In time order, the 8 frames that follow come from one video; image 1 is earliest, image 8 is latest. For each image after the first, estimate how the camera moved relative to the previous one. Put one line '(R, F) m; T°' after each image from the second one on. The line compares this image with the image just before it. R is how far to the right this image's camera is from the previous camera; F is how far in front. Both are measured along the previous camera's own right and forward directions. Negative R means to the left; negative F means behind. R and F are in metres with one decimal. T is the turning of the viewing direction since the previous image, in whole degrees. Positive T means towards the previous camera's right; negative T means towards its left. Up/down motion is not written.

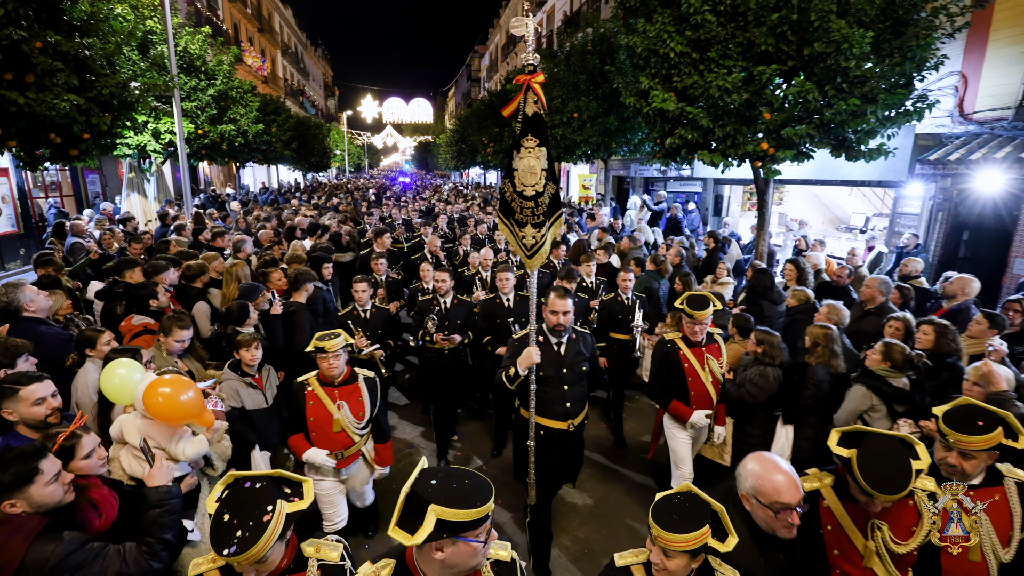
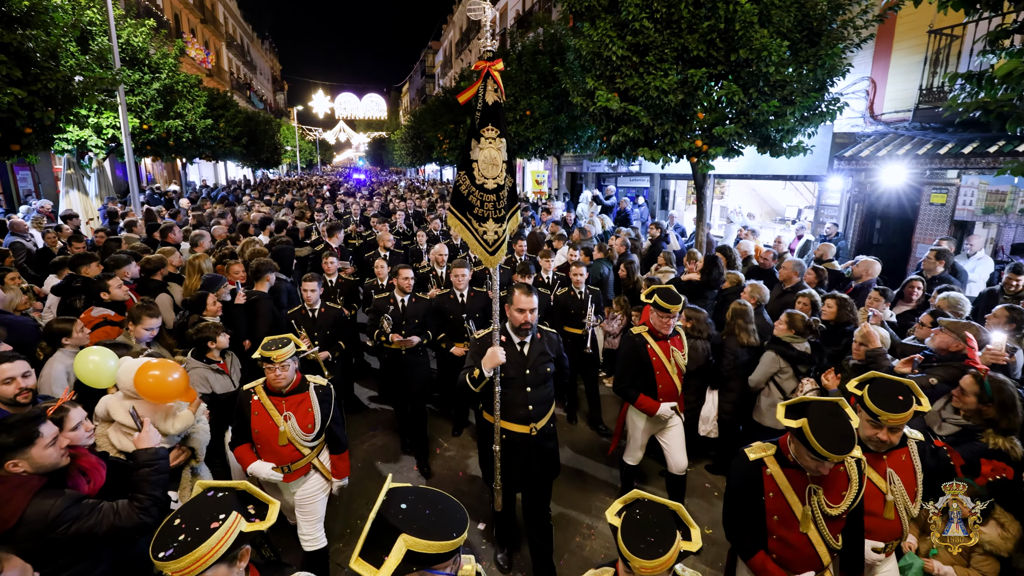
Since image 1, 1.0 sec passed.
(0.0, -0.4) m; +5°
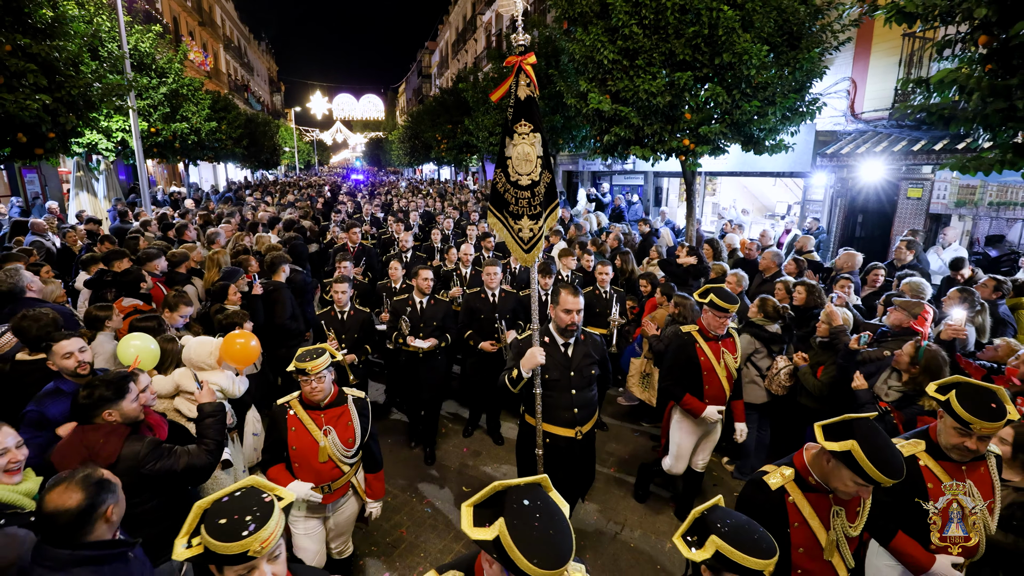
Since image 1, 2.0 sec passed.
(0.0, -0.4) m; 0°
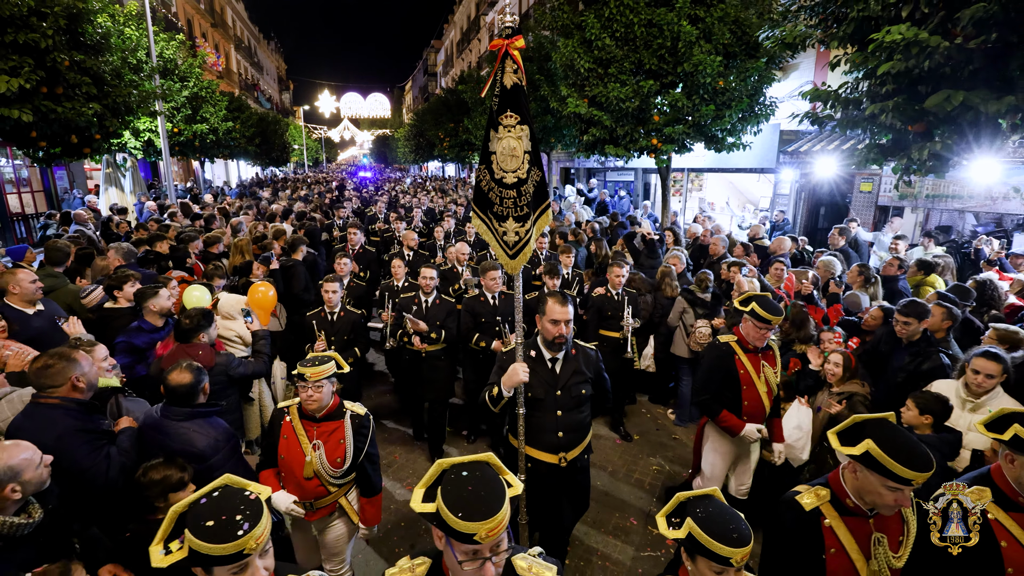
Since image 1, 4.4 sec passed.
(+0.4, -1.1) m; -1°
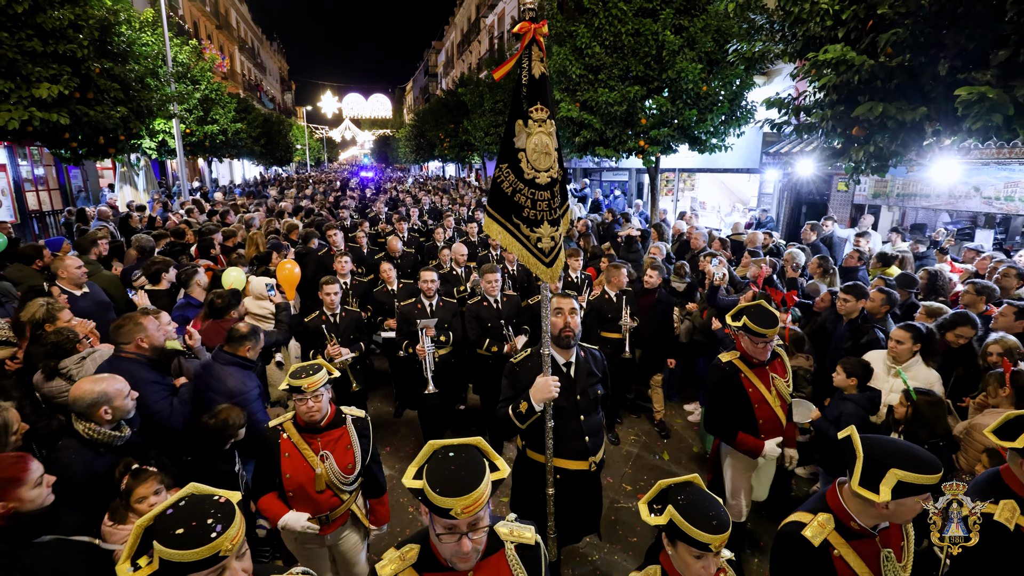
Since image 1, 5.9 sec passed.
(+0.1, -0.7) m; 0°
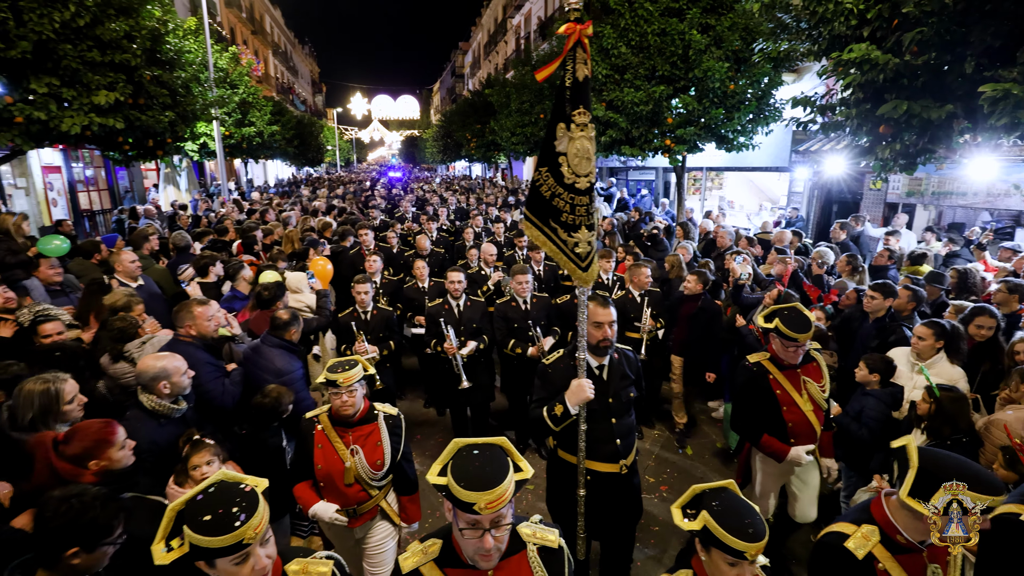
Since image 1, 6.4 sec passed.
(0.0, -0.2) m; -3°
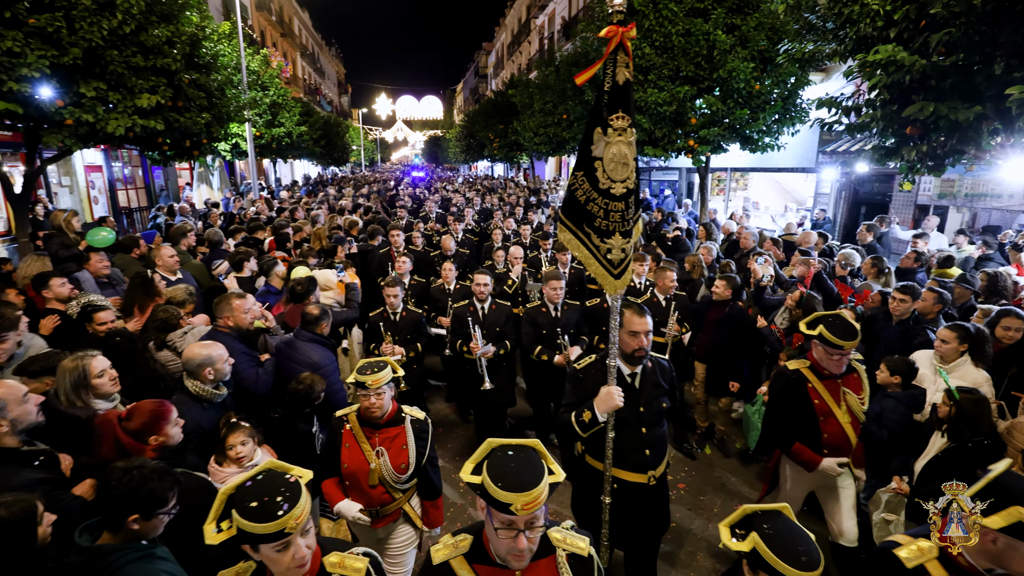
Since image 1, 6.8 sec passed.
(0.0, -0.1) m; -2°
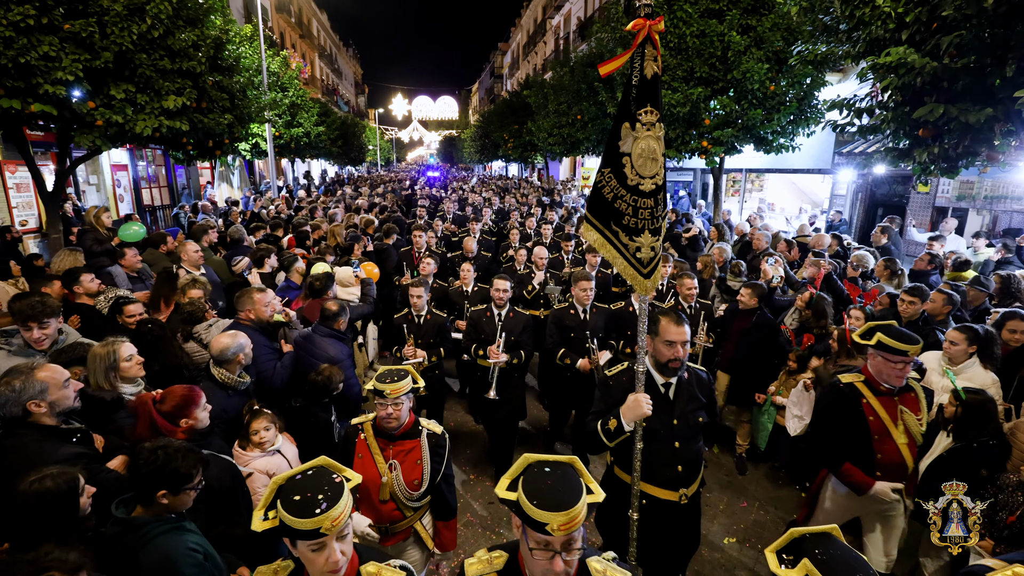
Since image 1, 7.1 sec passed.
(0.0, -0.1) m; -1°
